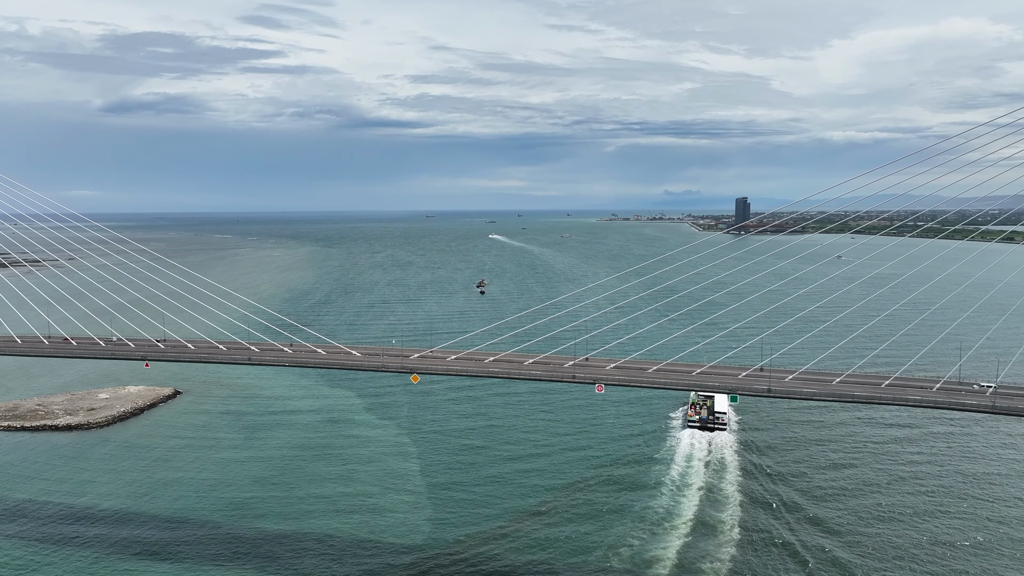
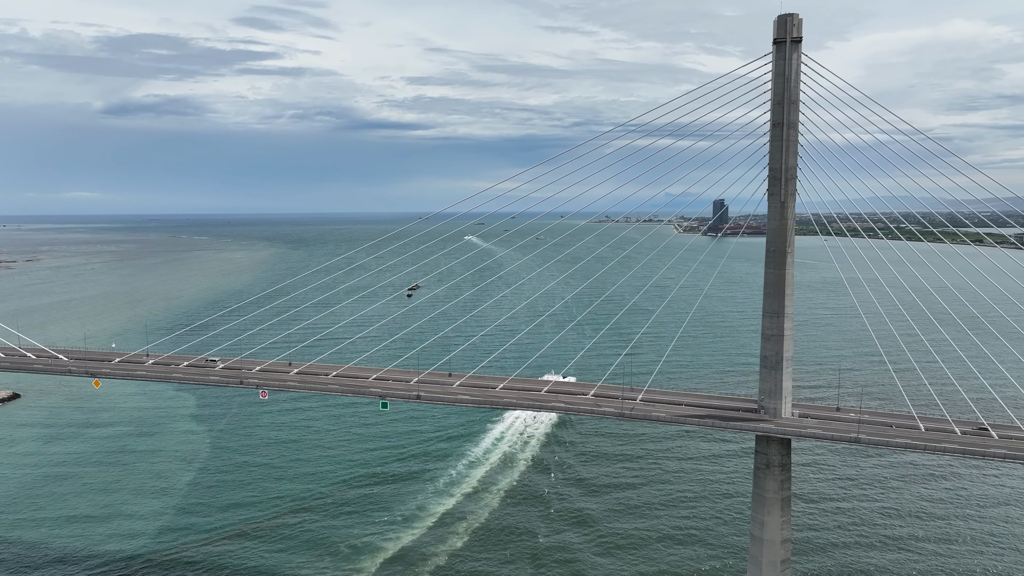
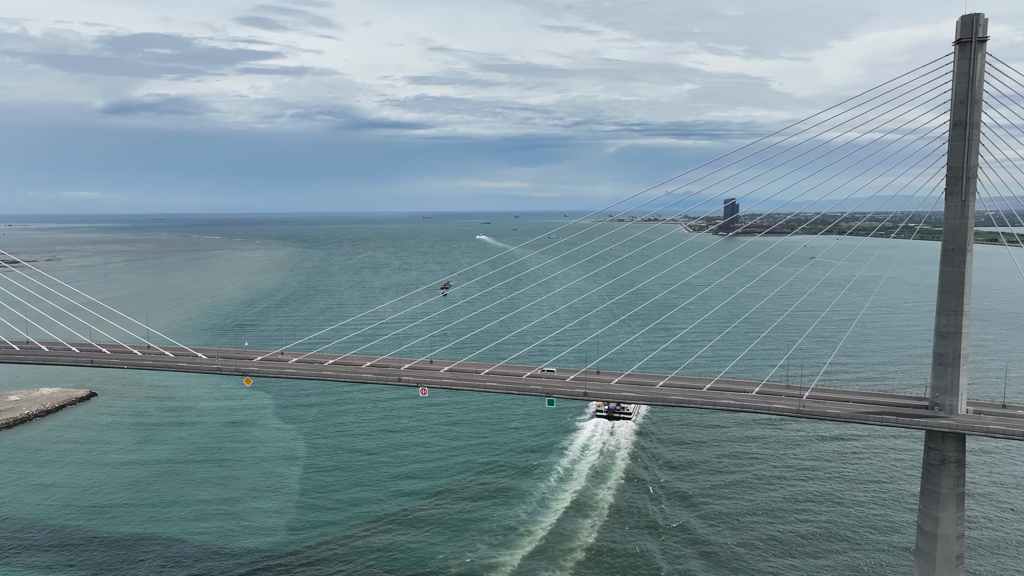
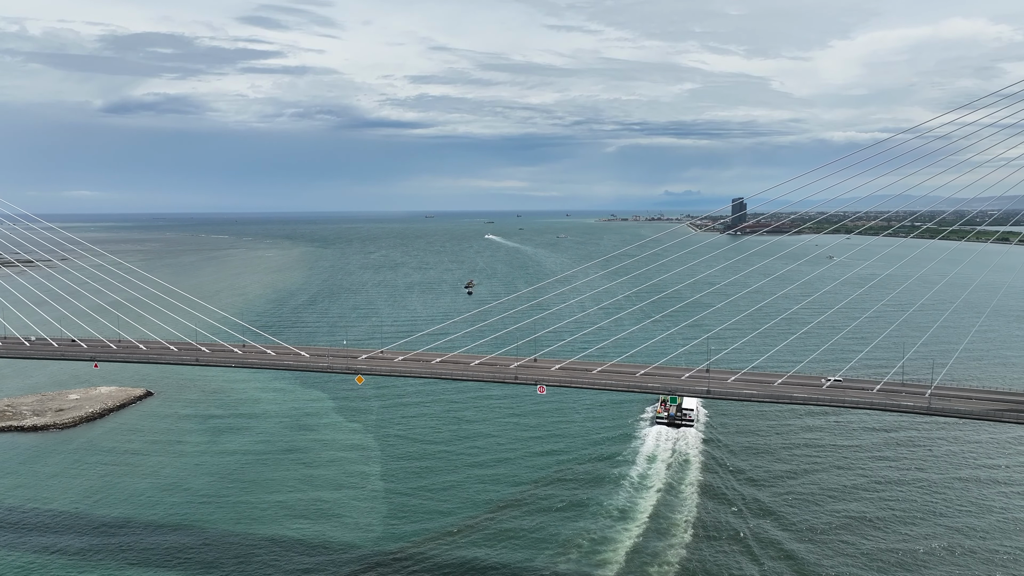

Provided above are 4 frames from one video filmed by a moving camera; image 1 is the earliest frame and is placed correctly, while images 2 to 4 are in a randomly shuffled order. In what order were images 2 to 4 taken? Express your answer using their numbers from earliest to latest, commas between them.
4, 3, 2
